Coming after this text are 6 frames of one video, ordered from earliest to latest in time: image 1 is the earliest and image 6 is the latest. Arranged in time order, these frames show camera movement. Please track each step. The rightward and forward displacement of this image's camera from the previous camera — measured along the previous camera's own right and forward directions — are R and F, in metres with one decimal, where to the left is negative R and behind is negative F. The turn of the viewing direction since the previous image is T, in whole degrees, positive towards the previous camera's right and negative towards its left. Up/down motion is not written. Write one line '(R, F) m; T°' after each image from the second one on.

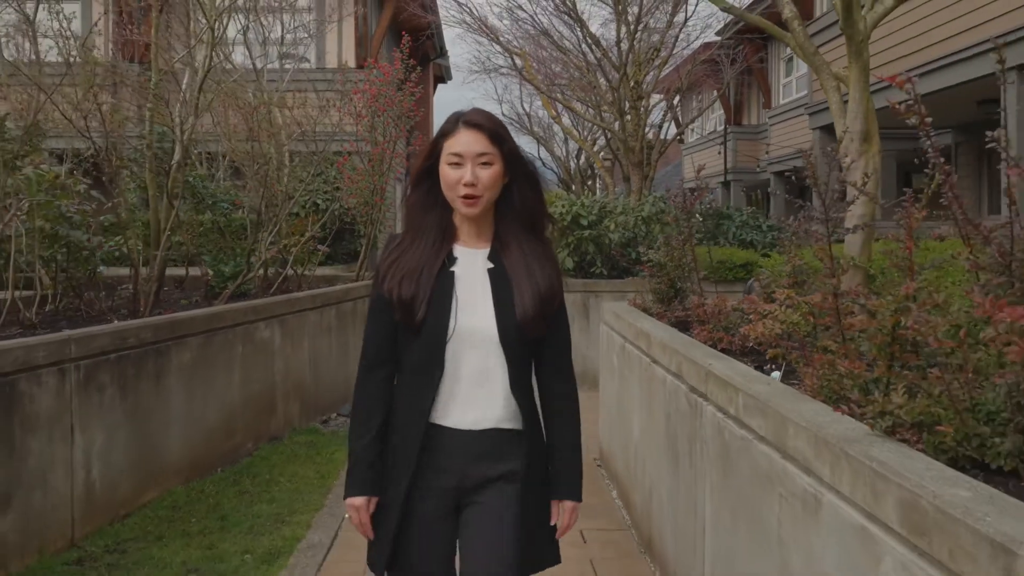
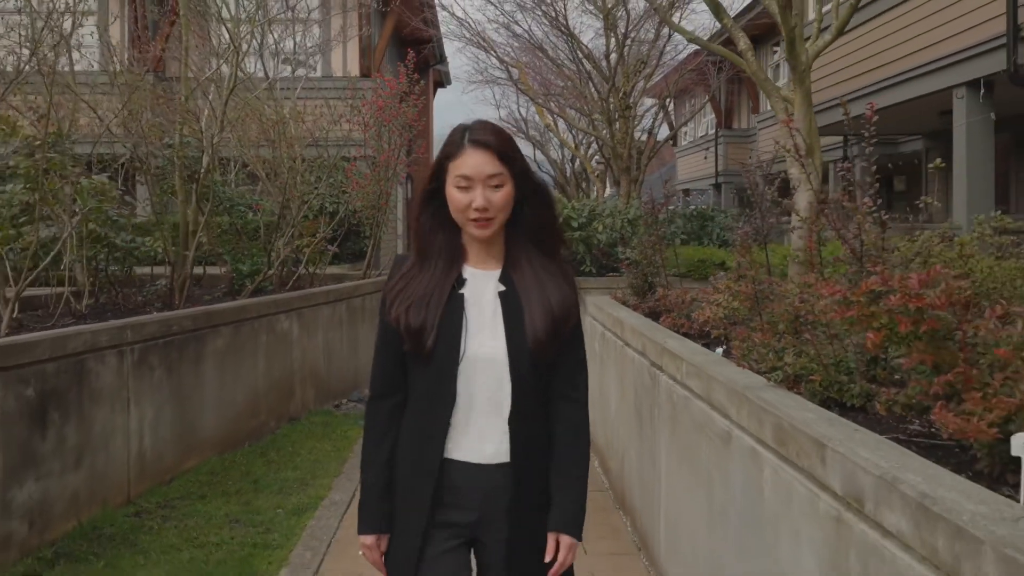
(0.0, -0.8) m; 0°
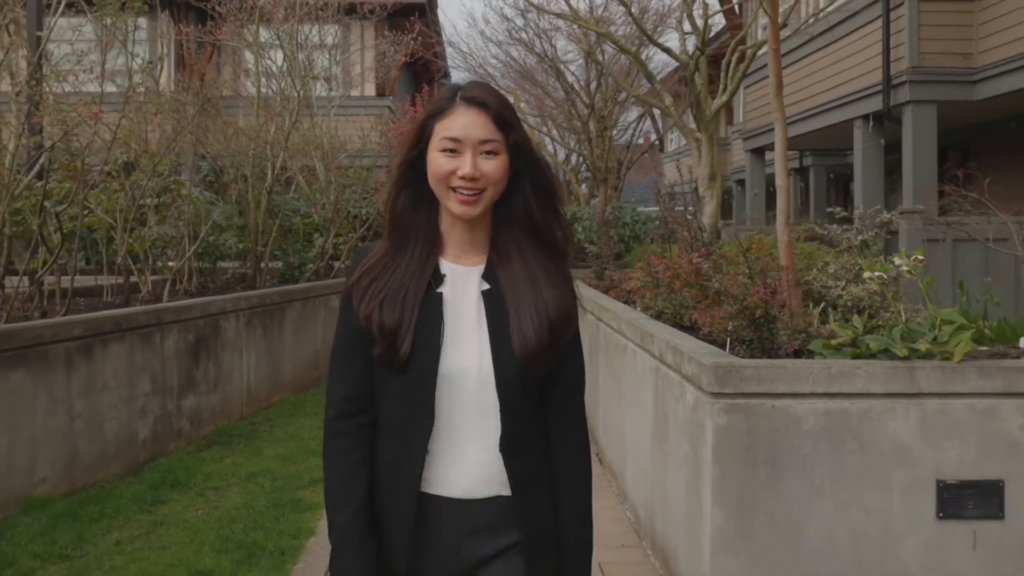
(0.0, -2.6) m; 0°
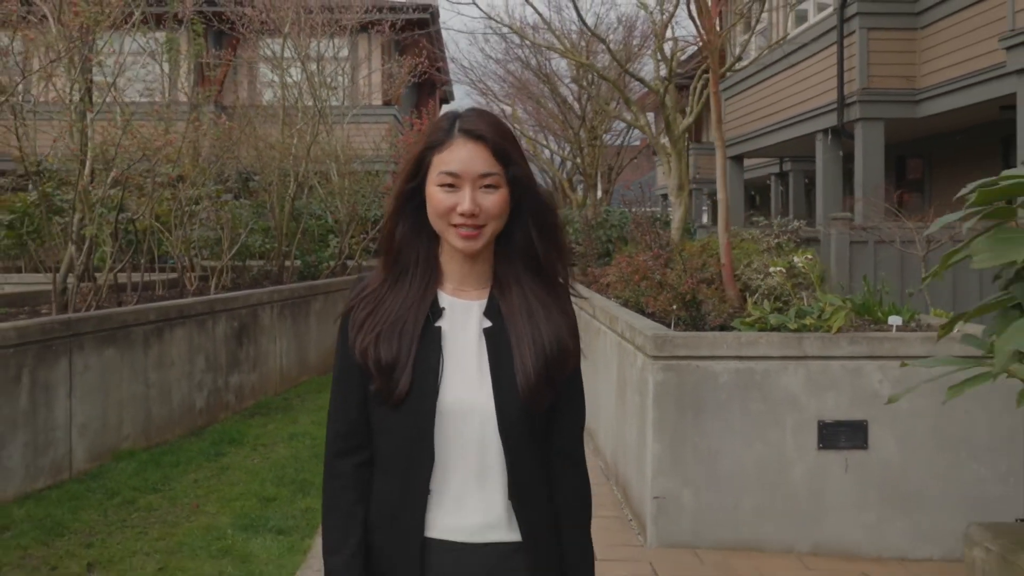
(0.0, -1.4) m; 0°
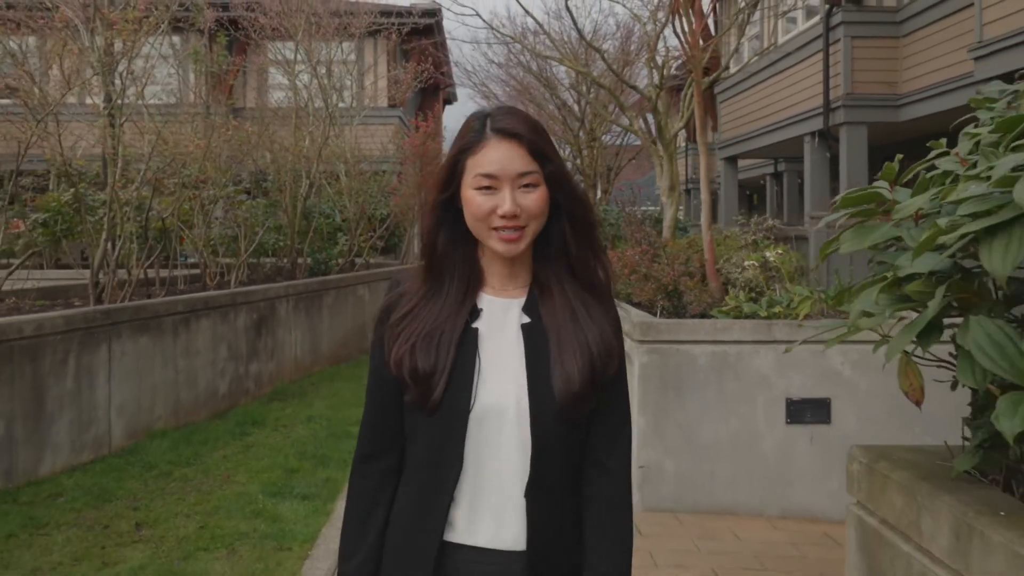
(0.0, -0.6) m; 0°
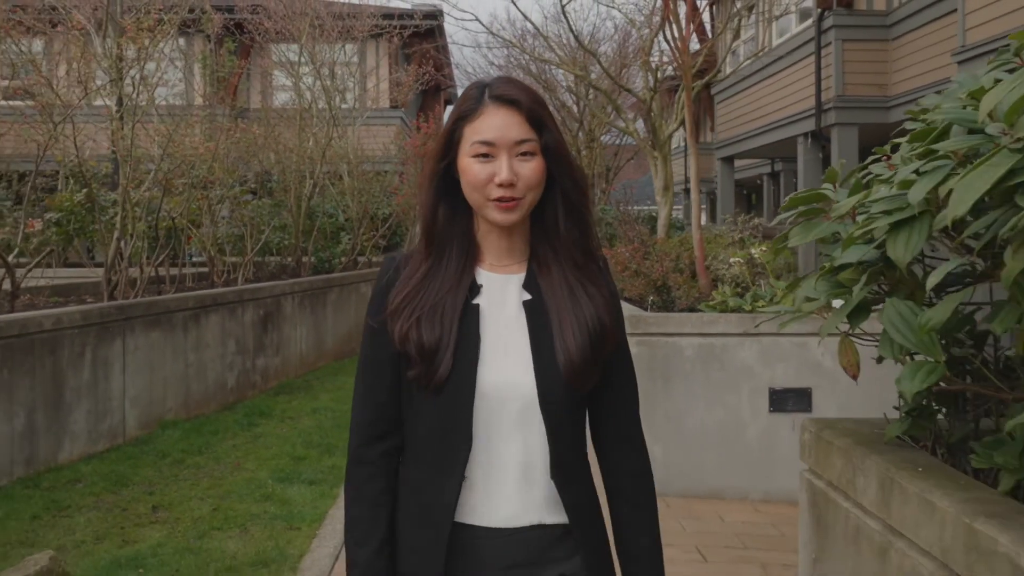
(0.0, -0.3) m; 0°
